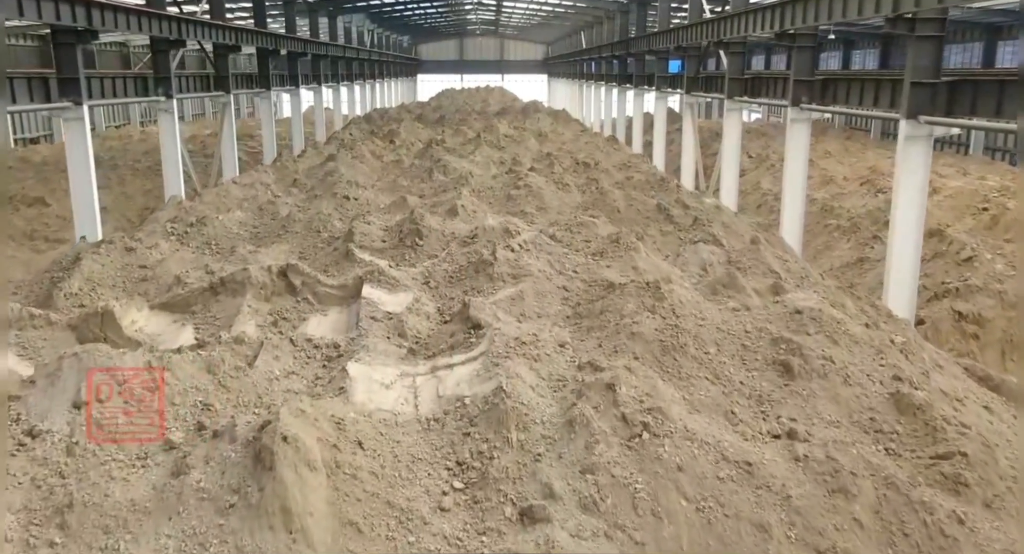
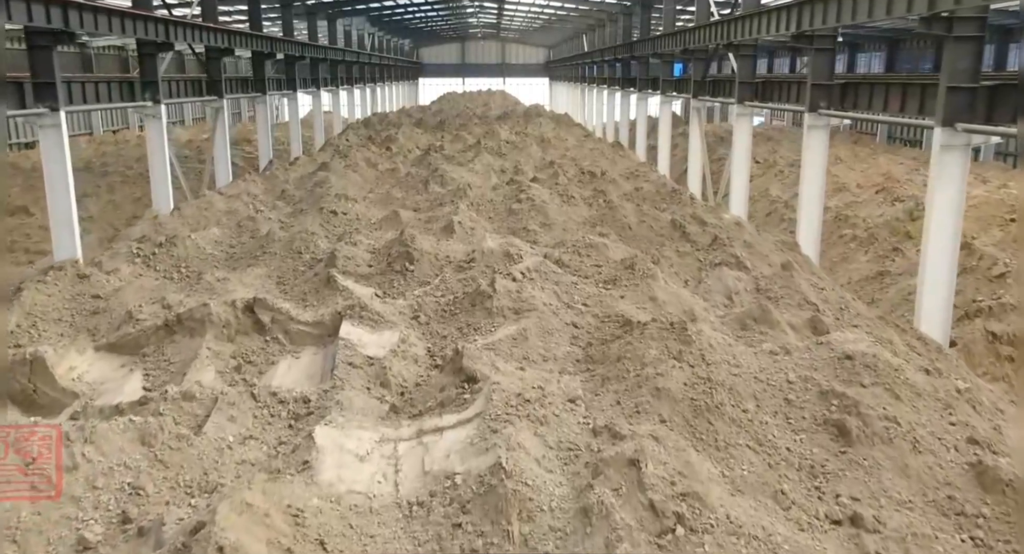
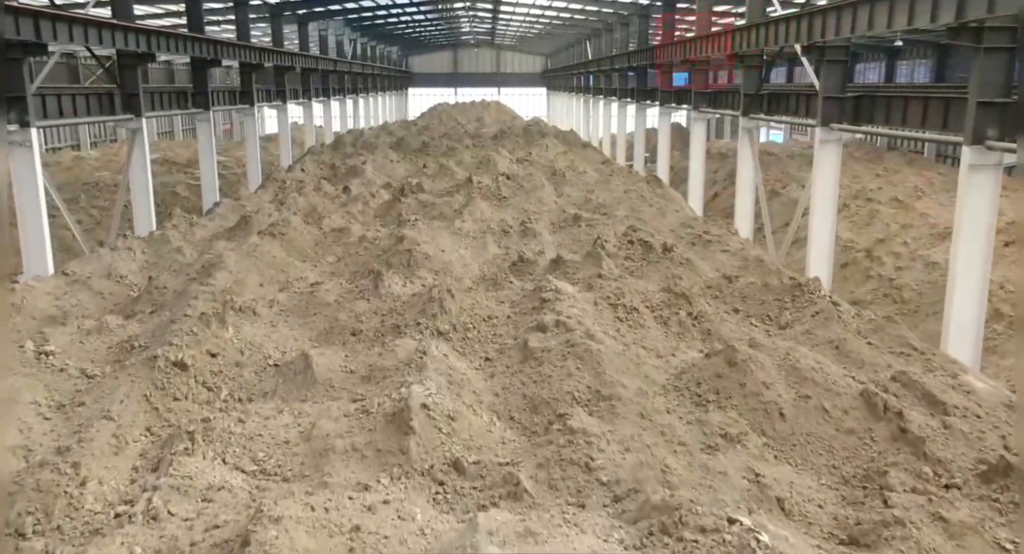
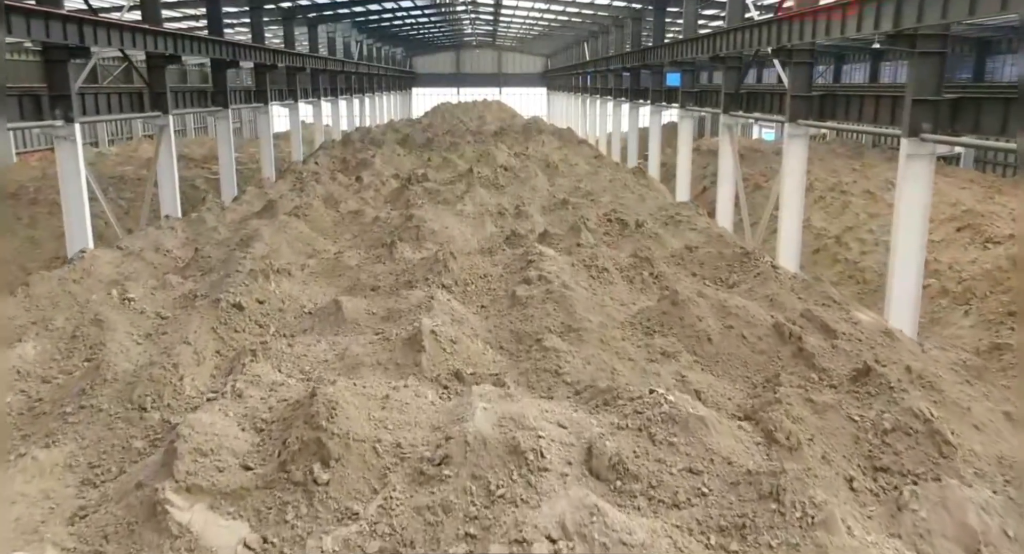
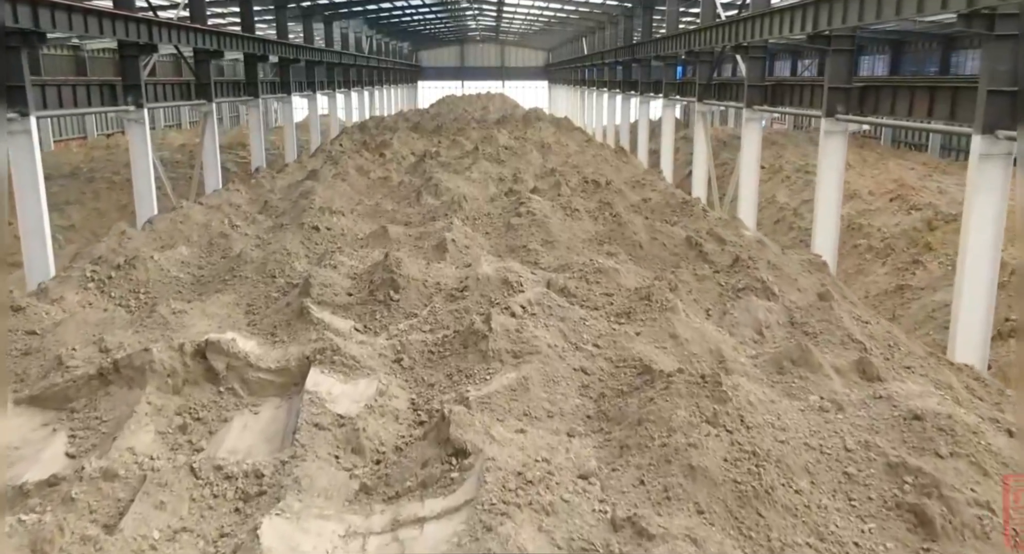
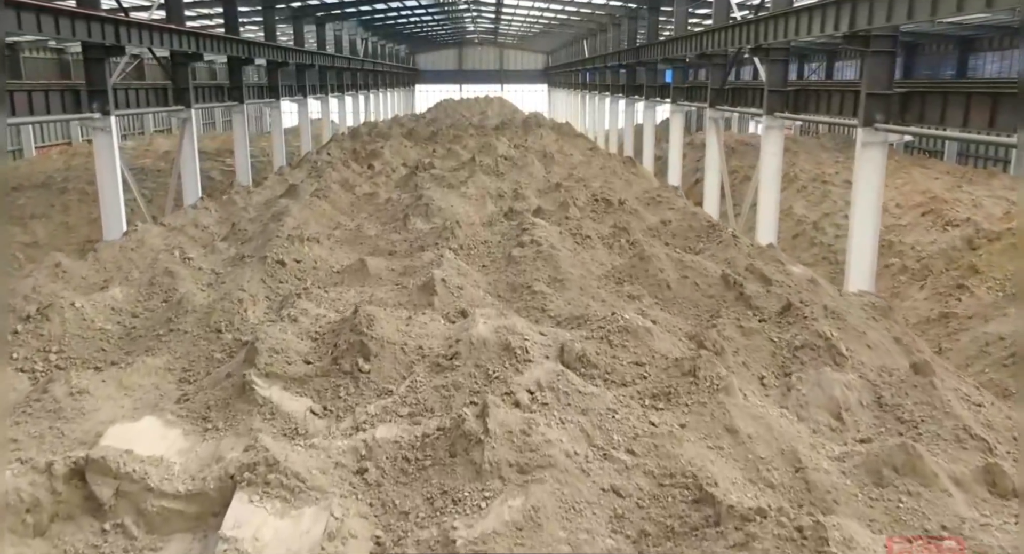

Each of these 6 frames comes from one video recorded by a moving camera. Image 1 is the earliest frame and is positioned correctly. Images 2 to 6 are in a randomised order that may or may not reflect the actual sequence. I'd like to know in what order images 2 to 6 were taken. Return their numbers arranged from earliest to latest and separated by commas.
2, 5, 6, 4, 3
